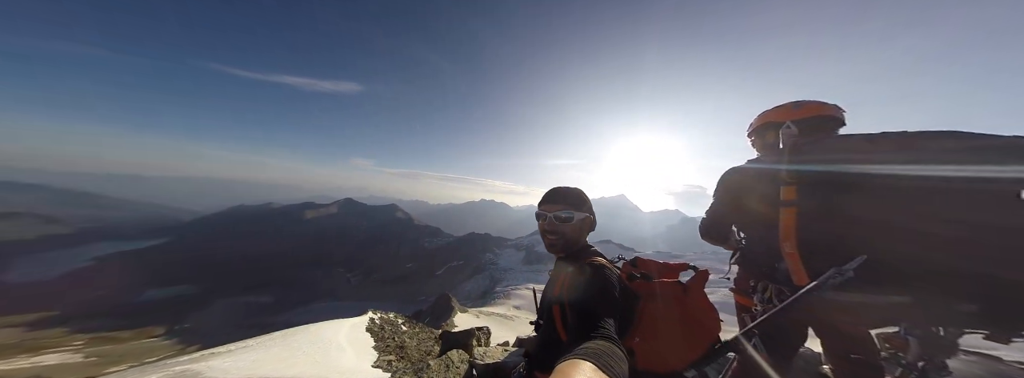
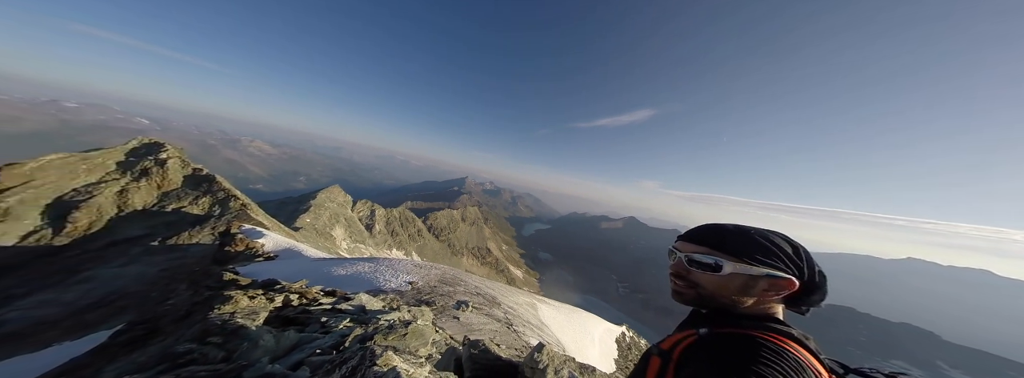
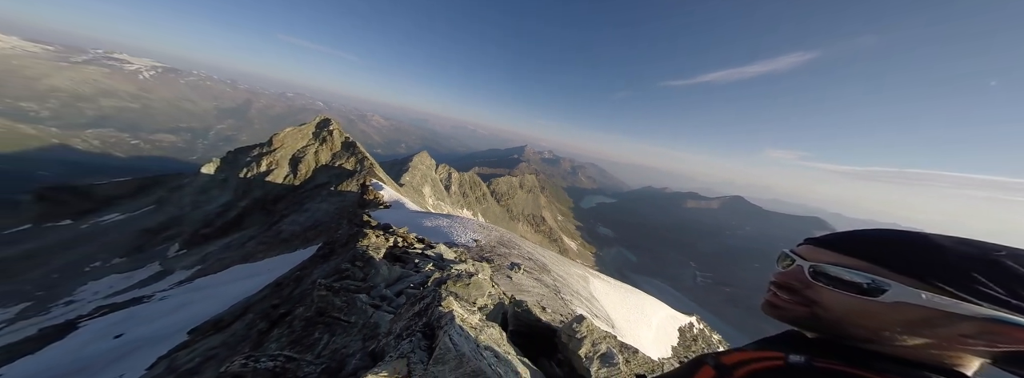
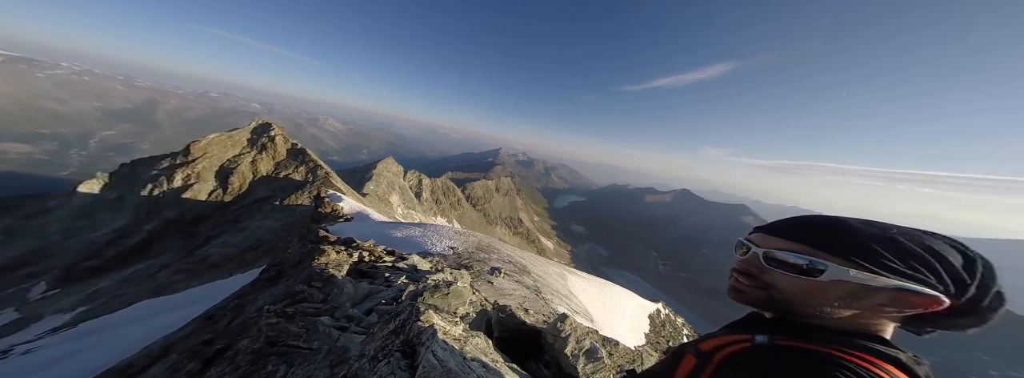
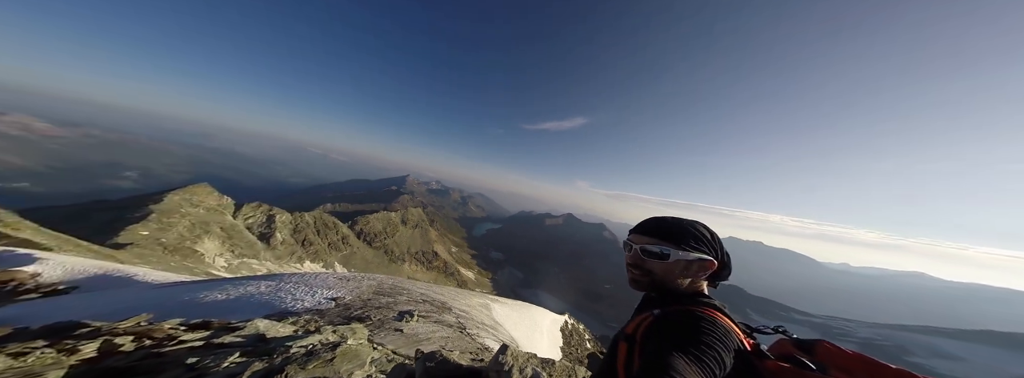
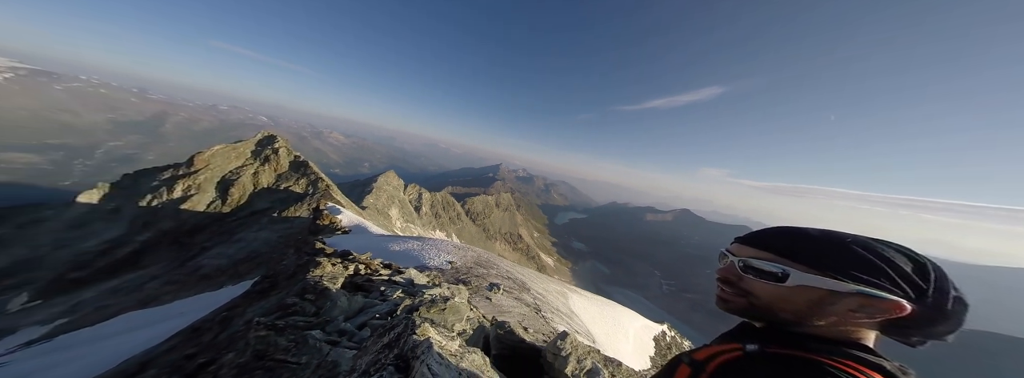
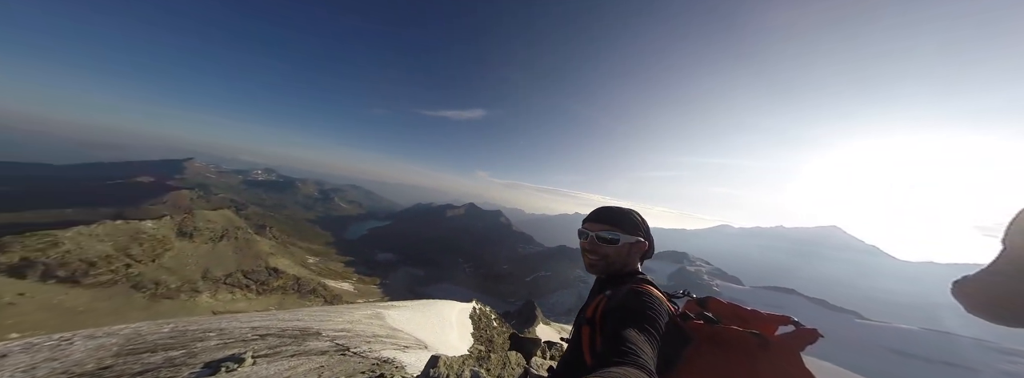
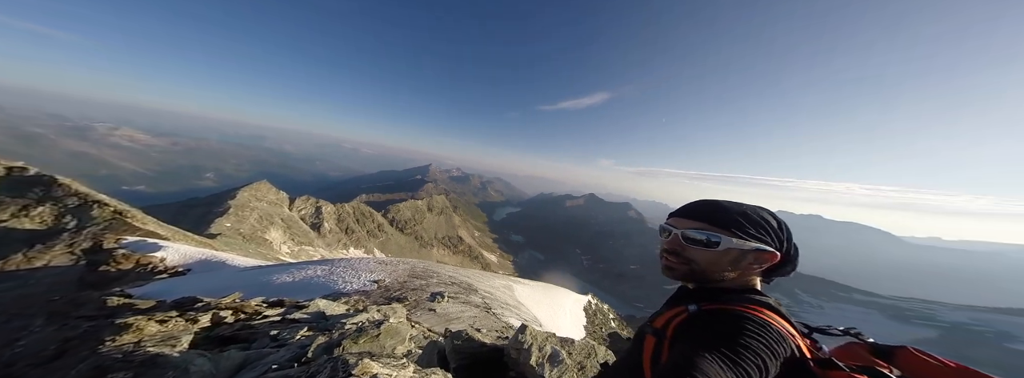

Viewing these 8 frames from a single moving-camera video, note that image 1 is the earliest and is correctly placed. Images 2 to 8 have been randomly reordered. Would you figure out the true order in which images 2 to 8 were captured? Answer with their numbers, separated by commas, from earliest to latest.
7, 5, 2, 6, 3, 4, 8
